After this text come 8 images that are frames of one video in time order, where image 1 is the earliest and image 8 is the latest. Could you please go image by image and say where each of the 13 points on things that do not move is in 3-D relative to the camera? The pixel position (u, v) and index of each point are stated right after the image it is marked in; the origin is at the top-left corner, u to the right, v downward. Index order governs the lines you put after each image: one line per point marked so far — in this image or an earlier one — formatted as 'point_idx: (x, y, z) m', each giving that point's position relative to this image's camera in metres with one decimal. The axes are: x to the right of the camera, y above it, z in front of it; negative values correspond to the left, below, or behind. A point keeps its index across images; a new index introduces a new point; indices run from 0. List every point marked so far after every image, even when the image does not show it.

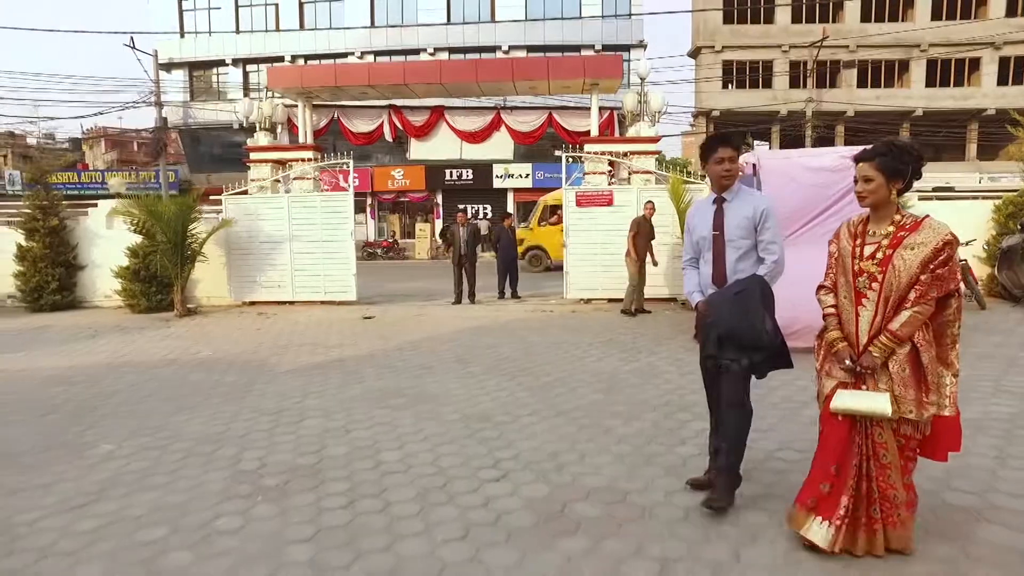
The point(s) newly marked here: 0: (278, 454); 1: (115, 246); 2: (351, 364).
0: (-1.6, -1.2, +4.9) m
1: (-7.6, +0.8, +13.2) m
2: (-1.8, -0.9, +7.9) m
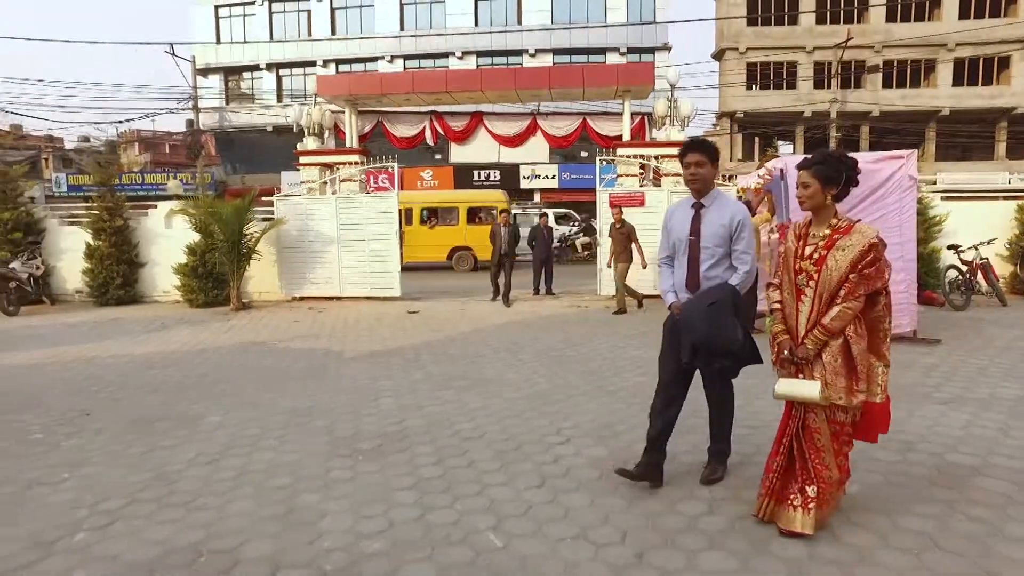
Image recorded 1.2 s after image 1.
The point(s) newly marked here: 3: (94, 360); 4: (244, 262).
0: (-1.2, -1.1, +5.6) m
1: (-6.9, +0.9, +14.1) m
2: (-1.2, -0.8, +8.7) m
3: (-5.0, -0.8, +8.2) m
4: (-4.9, +0.5, +12.8) m
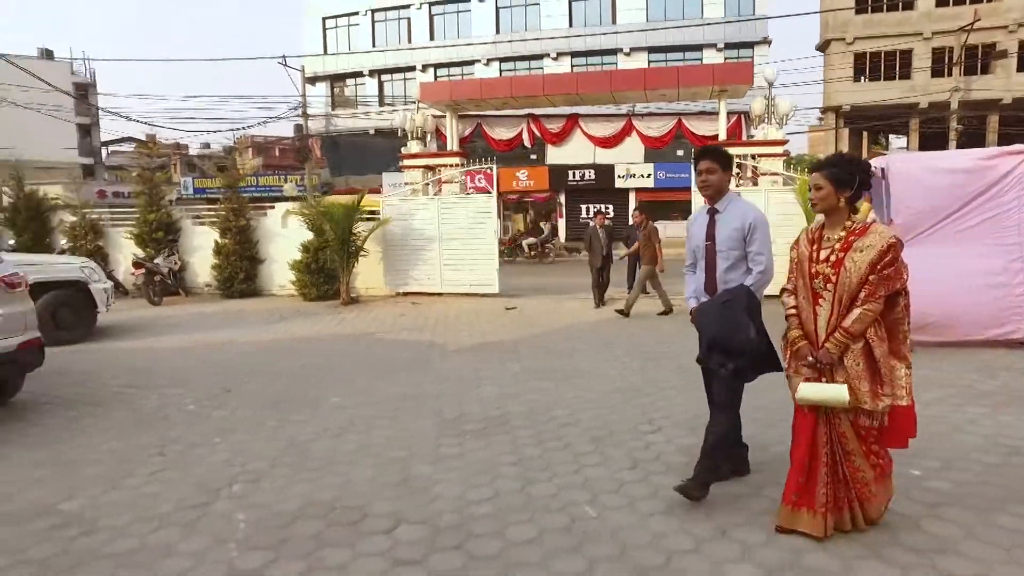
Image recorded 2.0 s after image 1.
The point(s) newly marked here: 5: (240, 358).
0: (-0.3, -1.1, +6.1) m
1: (-4.9, +1.0, +15.2) m
2: (0.0, -0.8, +9.1) m
3: (-3.8, -0.8, +9.2) m
4: (-3.1, +0.6, +13.7) m
5: (-3.3, -0.8, +8.3) m
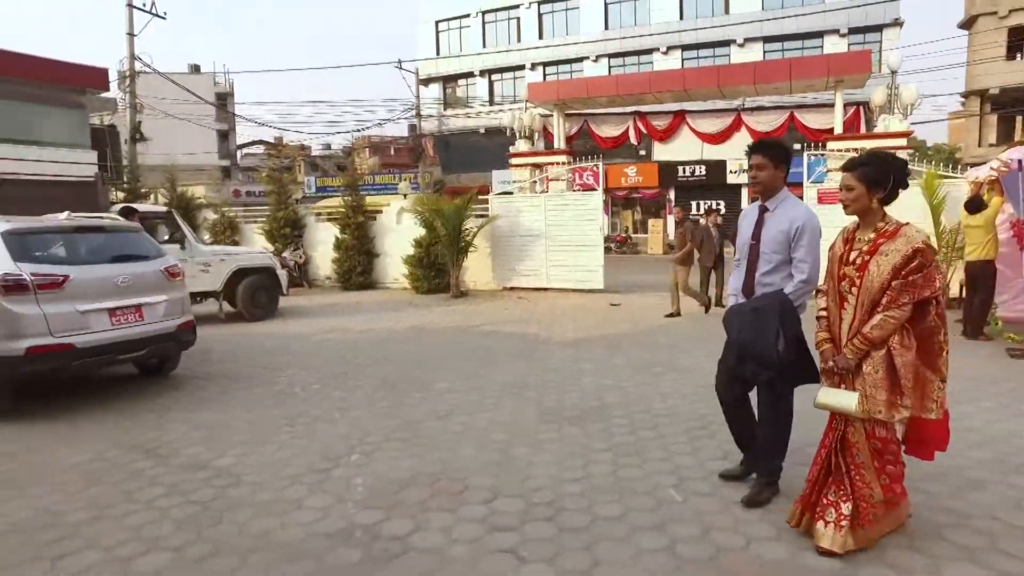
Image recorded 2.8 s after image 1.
0: (+0.5, -1.0, +6.3) m
1: (-2.6, +1.2, +16.1) m
2: (+1.3, -0.7, +9.3) m
3: (-2.4, -0.6, +10.0) m
4: (-1.0, +0.7, +14.3) m
5: (-2.0, -0.7, +9.0) m
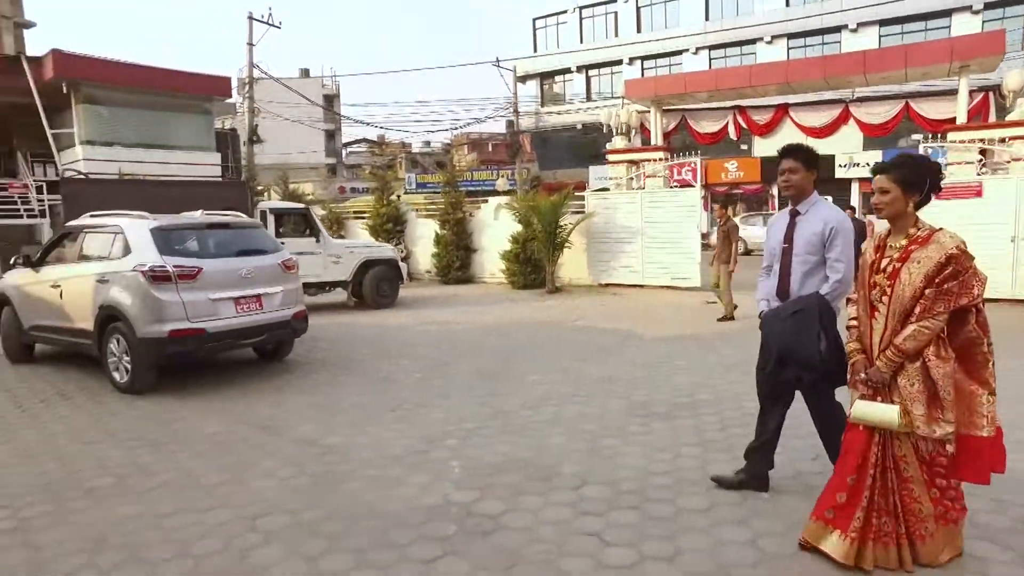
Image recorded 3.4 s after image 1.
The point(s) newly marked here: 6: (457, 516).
0: (+1.4, -1.0, +6.4) m
1: (-0.3, +1.3, +16.5) m
2: (+2.6, -0.7, +9.2) m
3: (-1.0, -0.6, +10.4) m
4: (+0.9, +0.8, +14.5) m
5: (-0.8, -0.7, +9.4) m
6: (-0.3, -1.1, +3.4) m
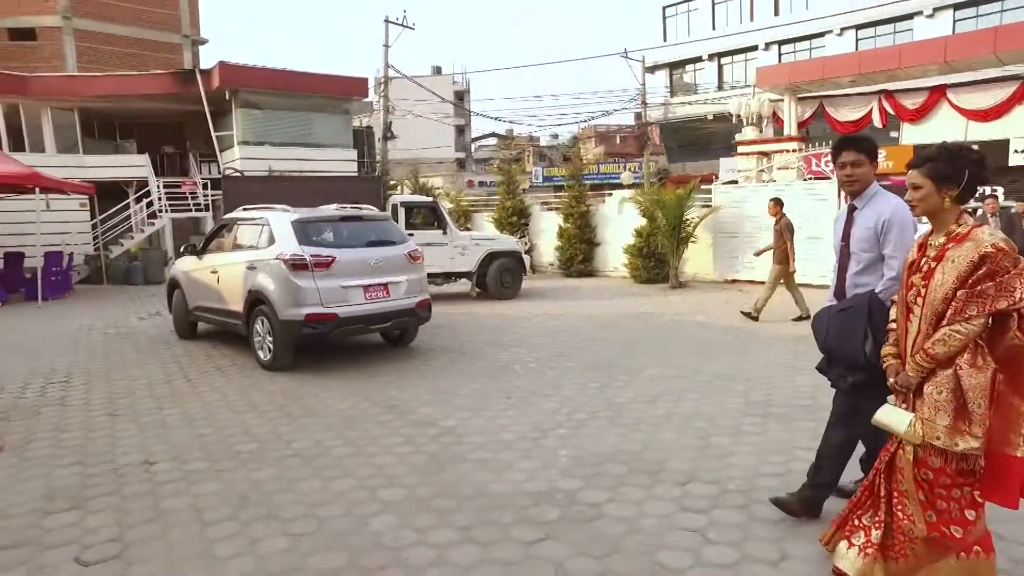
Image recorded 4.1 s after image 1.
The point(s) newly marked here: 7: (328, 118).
0: (+2.4, -1.0, +6.1) m
1: (+2.6, +1.4, +16.3) m
2: (+4.1, -0.7, +8.7) m
3: (+0.8, -0.4, +10.5) m
4: (+3.4, +0.9, +14.1) m
5: (+0.8, -0.6, +9.5) m
6: (+0.2, -1.1, +3.5) m
7: (-5.1, +4.7, +19.3) m
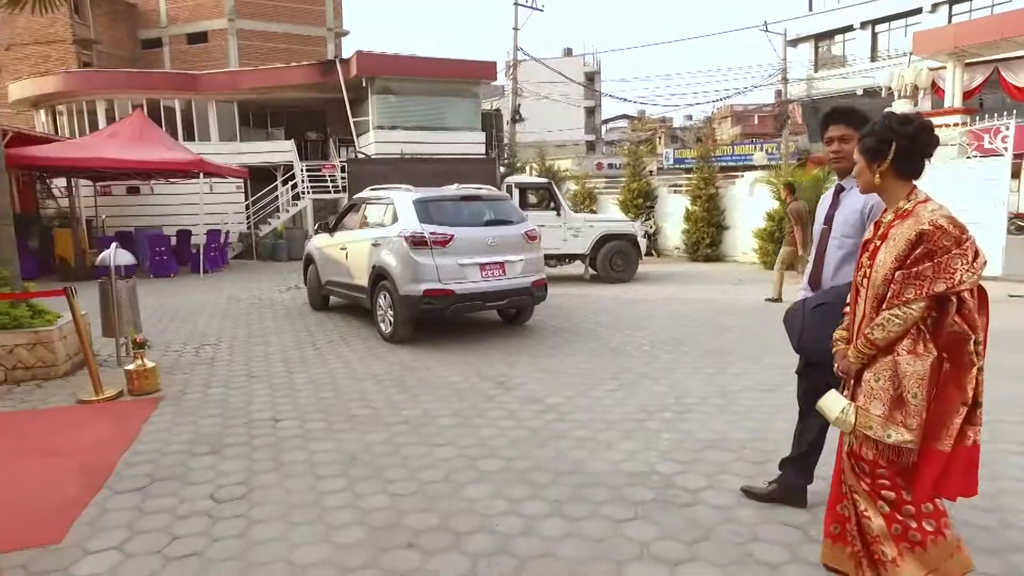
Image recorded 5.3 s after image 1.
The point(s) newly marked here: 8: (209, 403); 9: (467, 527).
0: (+3.3, -0.8, +5.6) m
1: (+5.4, +1.7, +15.6) m
2: (+5.5, -0.5, +7.9) m
3: (+2.5, -0.2, +10.2) m
4: (+5.9, +1.1, +13.3) m
5: (+2.4, -0.3, +9.2) m
6: (+0.7, -1.0, +3.5) m
7: (-1.5, +5.3, +19.8) m
8: (-2.1, -0.8, +4.9) m
9: (-0.2, -1.0, +3.0) m
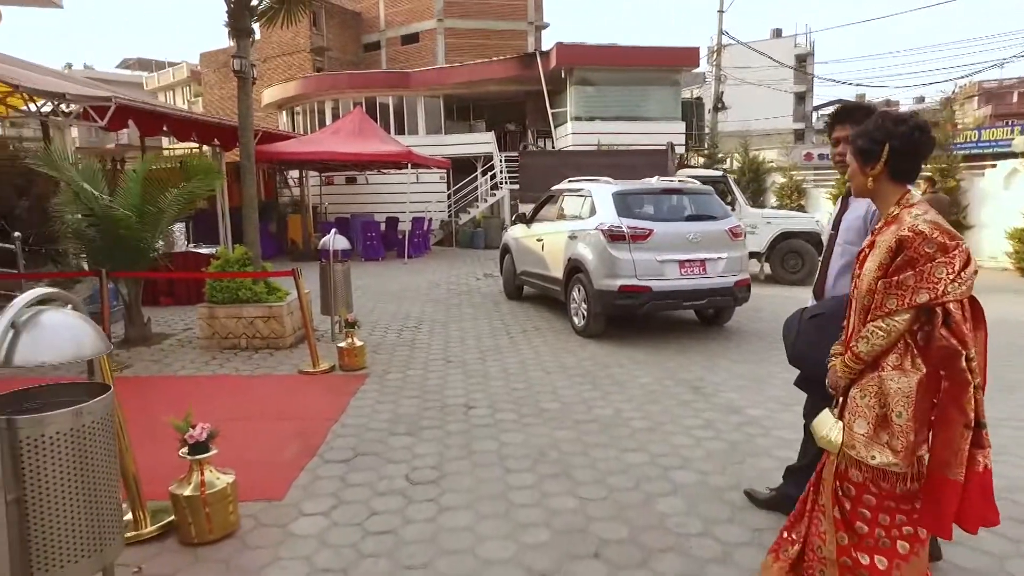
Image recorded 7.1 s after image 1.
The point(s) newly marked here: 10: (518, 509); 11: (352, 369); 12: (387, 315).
0: (+4.7, -1.0, +4.4) m
1: (+9.4, +1.6, +13.4) m
2: (+7.3, -0.8, +6.0) m
3: (+5.2, -0.3, +9.0) m
4: (+9.2, +0.9, +11.1) m
5: (+4.8, -0.4, +8.1) m
6: (+1.6, -1.0, +3.0) m
7: (+4.0, +5.5, +19.2) m
8: (-0.8, -0.7, +5.1) m
9: (+0.6, -1.0, +2.8) m
10: (0.0, -1.0, +3.1) m
11: (-1.3, -0.6, +5.5) m
12: (-1.4, -0.3, +7.9) m
